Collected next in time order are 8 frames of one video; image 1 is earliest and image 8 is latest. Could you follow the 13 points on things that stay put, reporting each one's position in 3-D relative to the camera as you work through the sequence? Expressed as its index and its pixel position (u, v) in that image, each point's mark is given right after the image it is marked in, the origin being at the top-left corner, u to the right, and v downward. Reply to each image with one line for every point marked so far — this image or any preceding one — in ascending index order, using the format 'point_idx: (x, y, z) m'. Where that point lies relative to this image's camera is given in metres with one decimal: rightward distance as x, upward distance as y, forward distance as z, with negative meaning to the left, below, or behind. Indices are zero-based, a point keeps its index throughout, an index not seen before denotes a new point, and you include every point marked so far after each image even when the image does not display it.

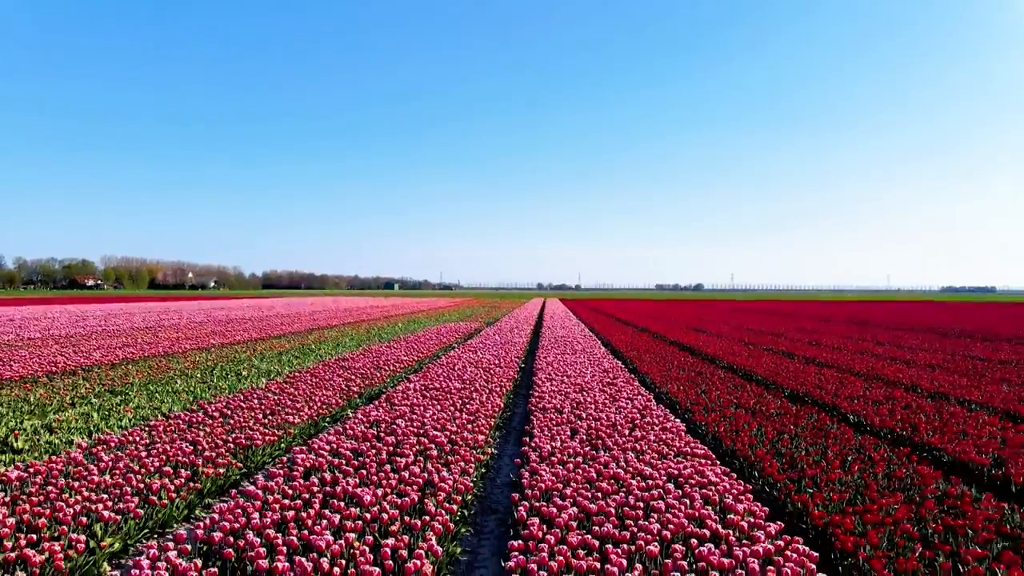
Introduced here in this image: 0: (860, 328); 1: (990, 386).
0: (+7.3, -0.8, +12.3) m
1: (+4.2, -0.8, +5.2) m
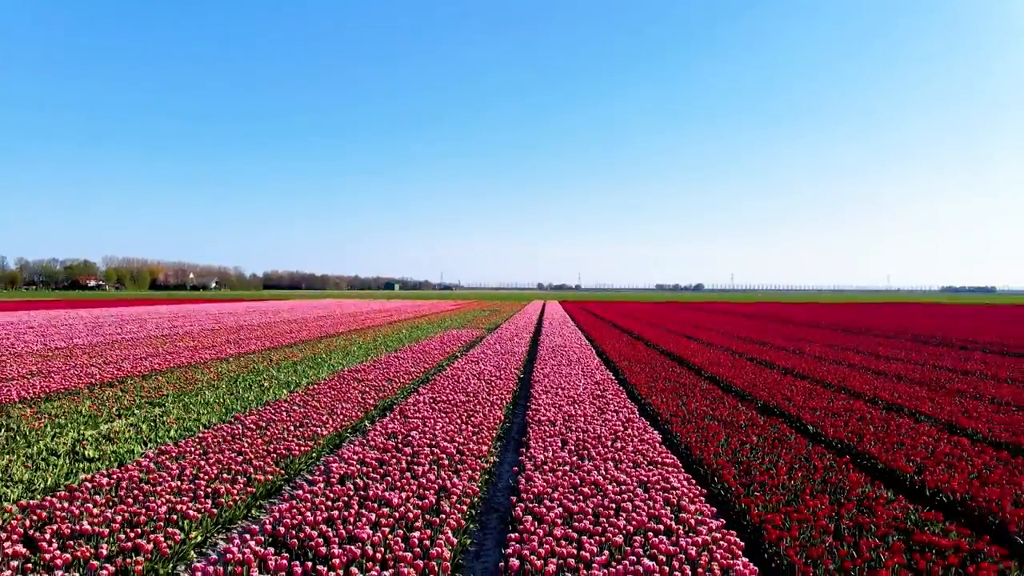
0: (+7.3, -1.0, +12.8) m
1: (+4.2, -1.0, +5.7) m
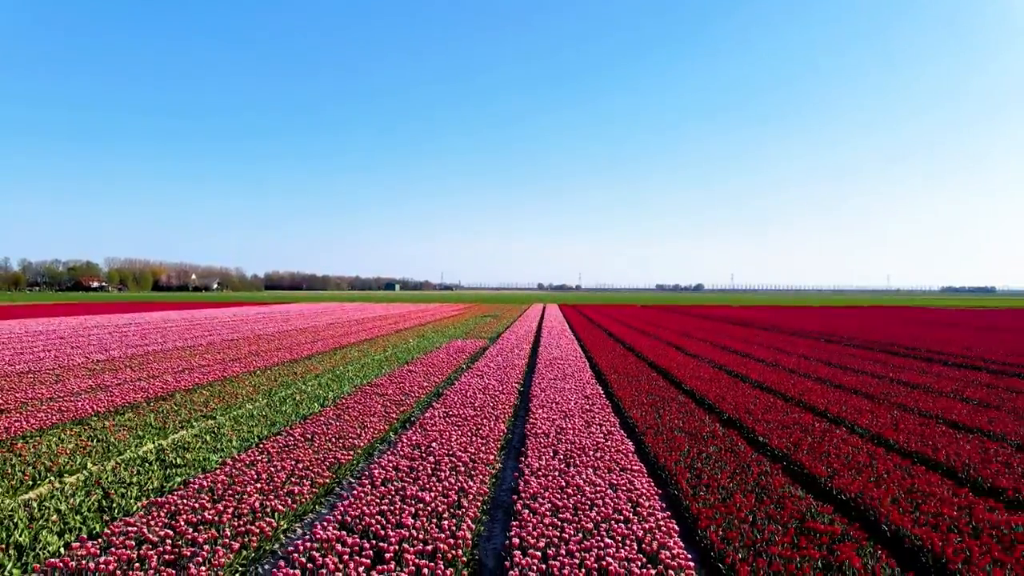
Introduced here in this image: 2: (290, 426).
0: (+7.3, -1.4, +13.7) m
1: (+4.2, -1.4, +6.7) m
2: (-2.2, -1.4, +5.9) m
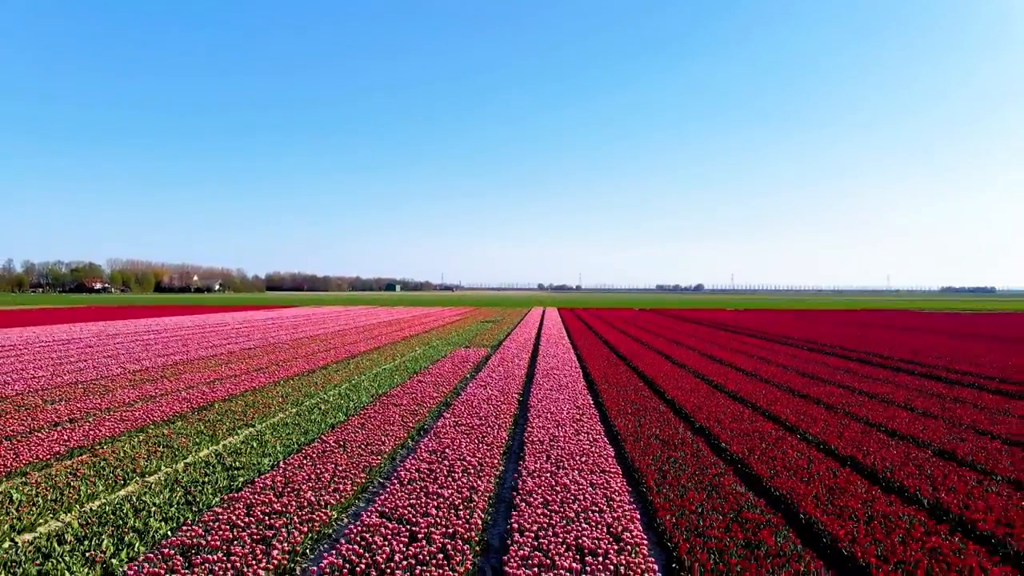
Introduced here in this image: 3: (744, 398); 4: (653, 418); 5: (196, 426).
0: (+7.3, -1.7, +14.7) m
1: (+4.2, -1.7, +7.6) m
2: (-2.2, -1.7, +6.9) m
3: (+3.6, -1.7, +9.1) m
4: (+1.8, -1.7, +7.6) m
5: (-3.9, -1.7, +7.3) m
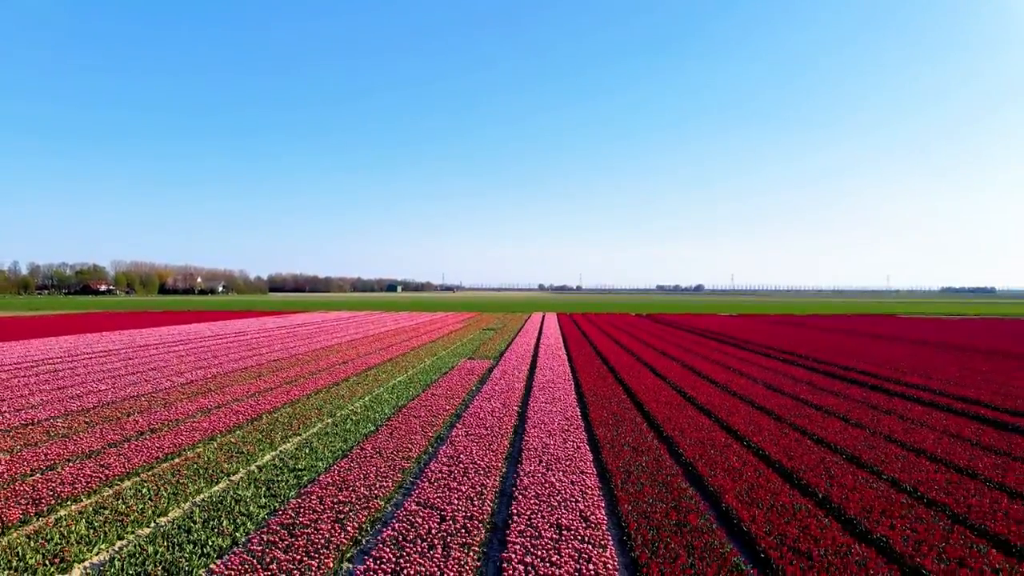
0: (+7.3, -2.2, +16.4) m
1: (+4.2, -2.2, +9.3) m
2: (-2.2, -2.2, +8.5) m
3: (+3.6, -2.2, +10.7) m
4: (+1.8, -2.2, +9.2) m
5: (-3.9, -2.2, +8.9) m
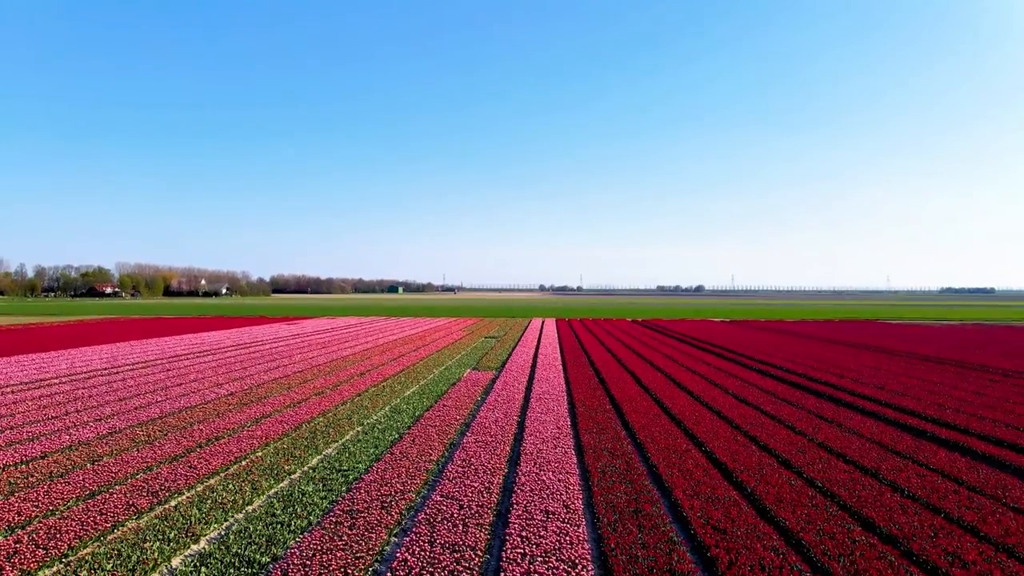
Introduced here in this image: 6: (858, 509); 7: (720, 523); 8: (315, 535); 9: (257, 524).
0: (+7.3, -2.8, +18.3) m
1: (+4.3, -2.8, +11.2) m
2: (-2.2, -2.8, +10.5) m
3: (+3.6, -2.8, +12.6) m
4: (+1.8, -2.8, +11.2) m
5: (-3.9, -2.8, +10.9) m
6: (+4.4, -2.8, +7.4) m
7: (+2.5, -2.8, +6.9) m
8: (-2.3, -2.8, +6.7) m
9: (-3.1, -2.8, +7.1) m
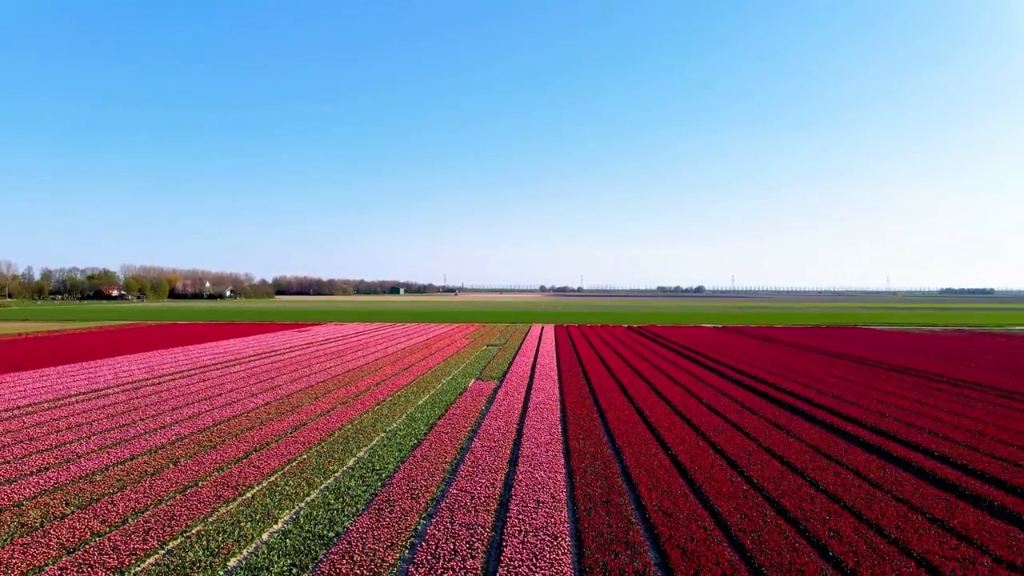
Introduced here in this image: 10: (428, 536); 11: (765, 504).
0: (+7.3, -3.5, +20.5) m
1: (+4.3, -3.5, +13.4) m
2: (-2.2, -3.5, +12.7) m
3: (+3.6, -3.5, +14.9) m
4: (+1.8, -3.5, +13.4) m
5: (-3.9, -3.5, +13.1) m
6: (+4.4, -3.5, +9.6) m
7: (+2.5, -3.5, +9.2) m
8: (-2.3, -3.5, +9.0) m
9: (-3.1, -3.5, +9.3) m
10: (-1.2, -3.5, +8.3) m
11: (+4.1, -3.5, +9.4) m
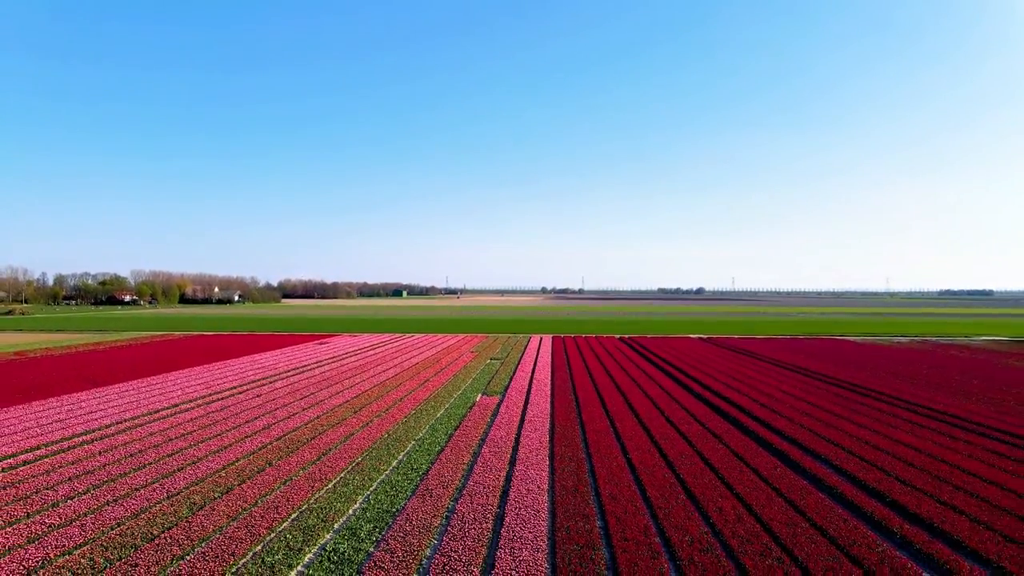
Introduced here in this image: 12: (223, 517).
0: (+7.3, -4.9, +25.1) m
1: (+4.2, -4.9, +18.0) m
2: (-2.2, -4.9, +17.3) m
3: (+3.6, -4.9, +19.5) m
4: (+1.8, -4.9, +18.0) m
5: (-3.9, -4.9, +17.7) m
6: (+4.3, -4.9, +14.2) m
7: (+2.4, -4.8, +13.8) m
8: (-2.3, -4.9, +13.6) m
9: (-3.1, -4.9, +13.9) m
10: (-1.2, -4.9, +12.9) m
11: (+4.1, -4.9, +14.0) m
12: (-6.1, -4.8, +12.4) m
